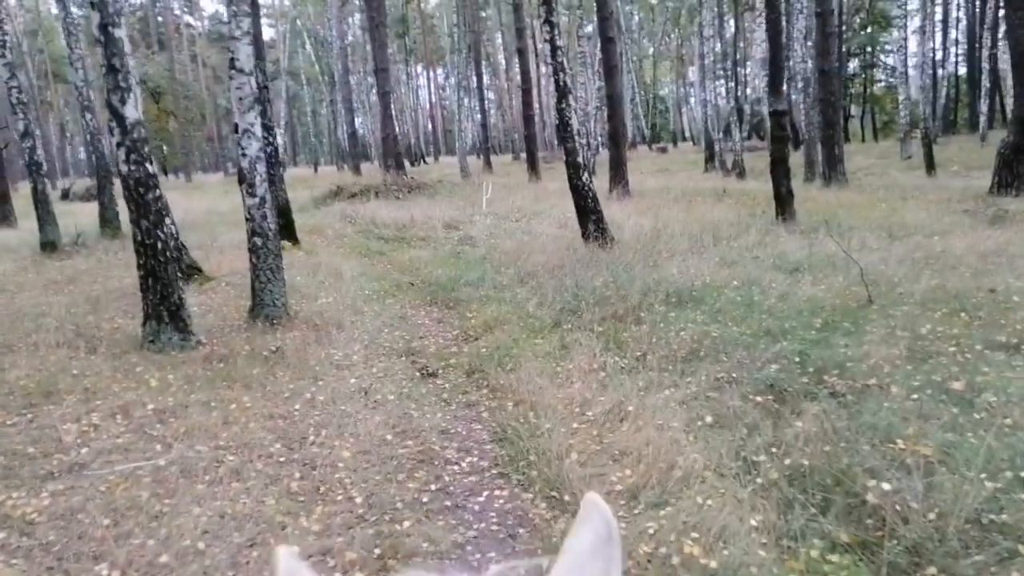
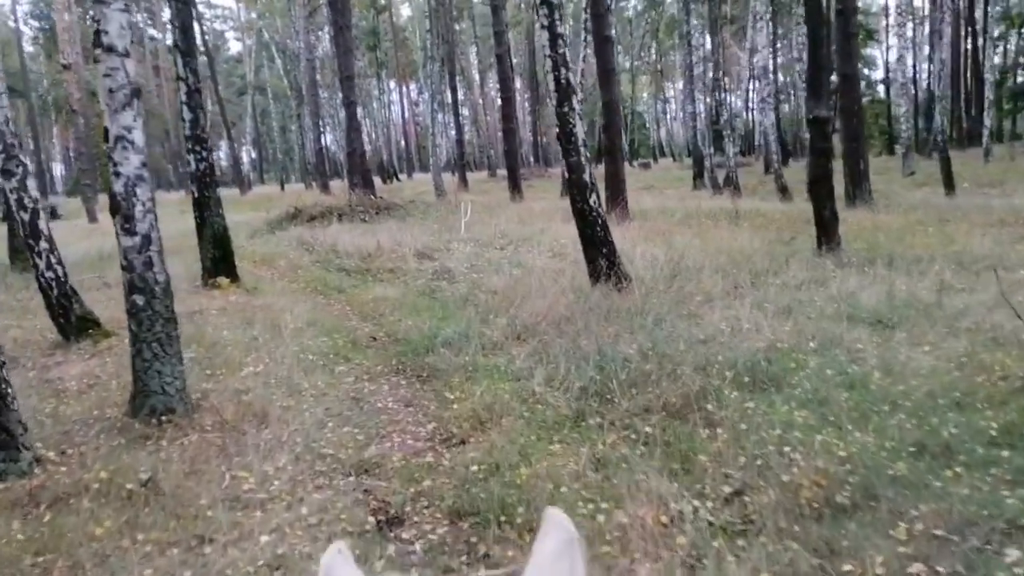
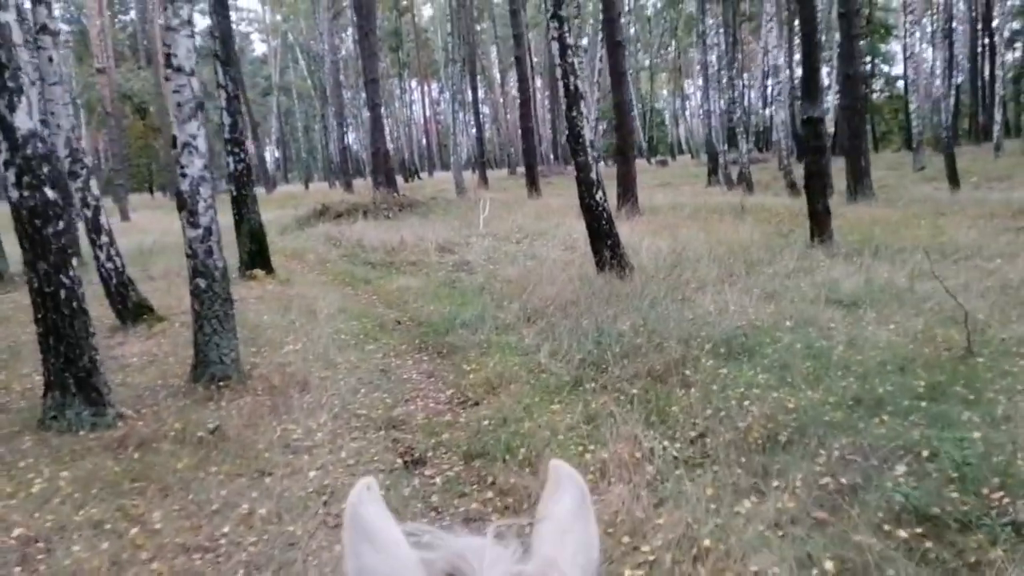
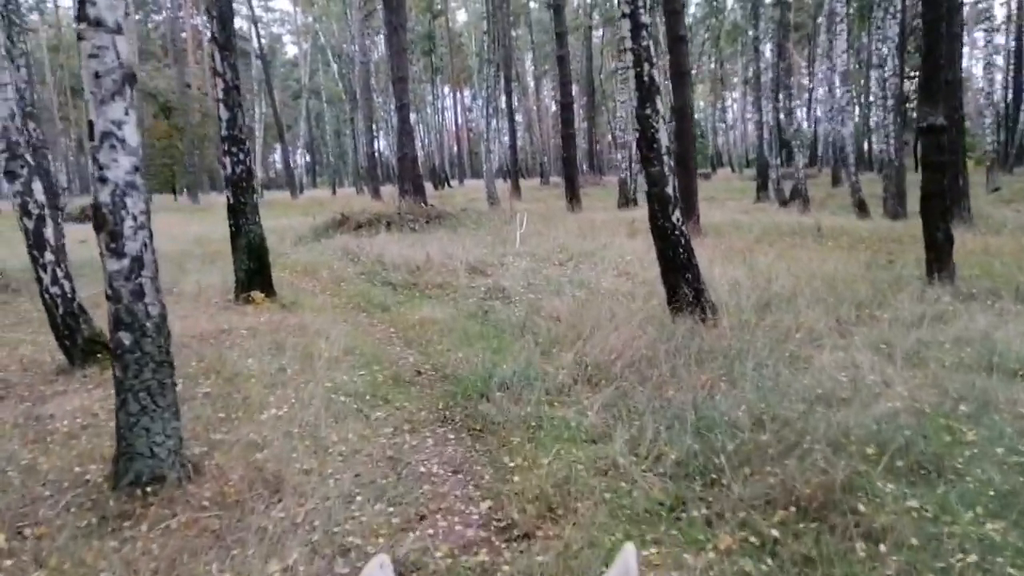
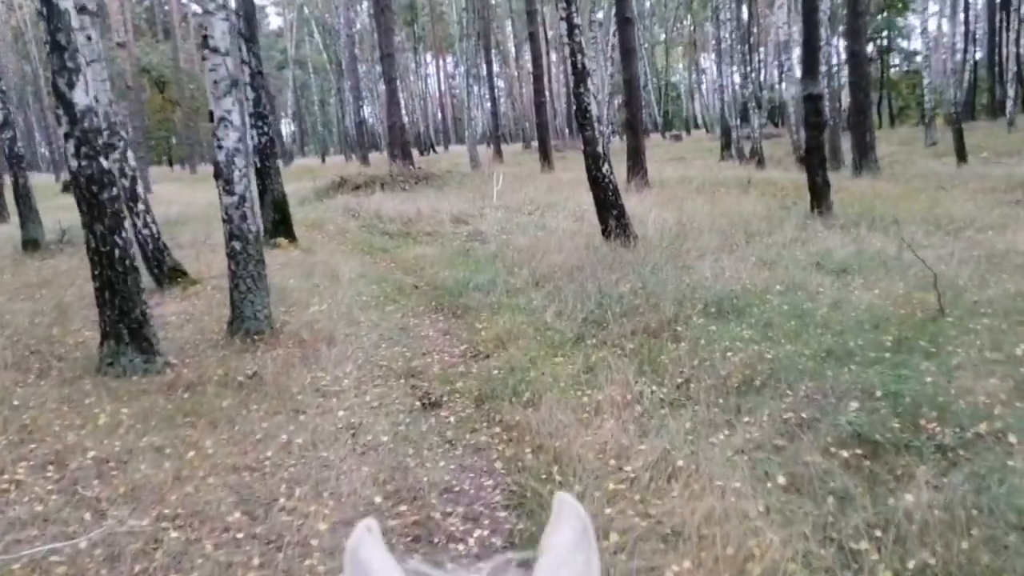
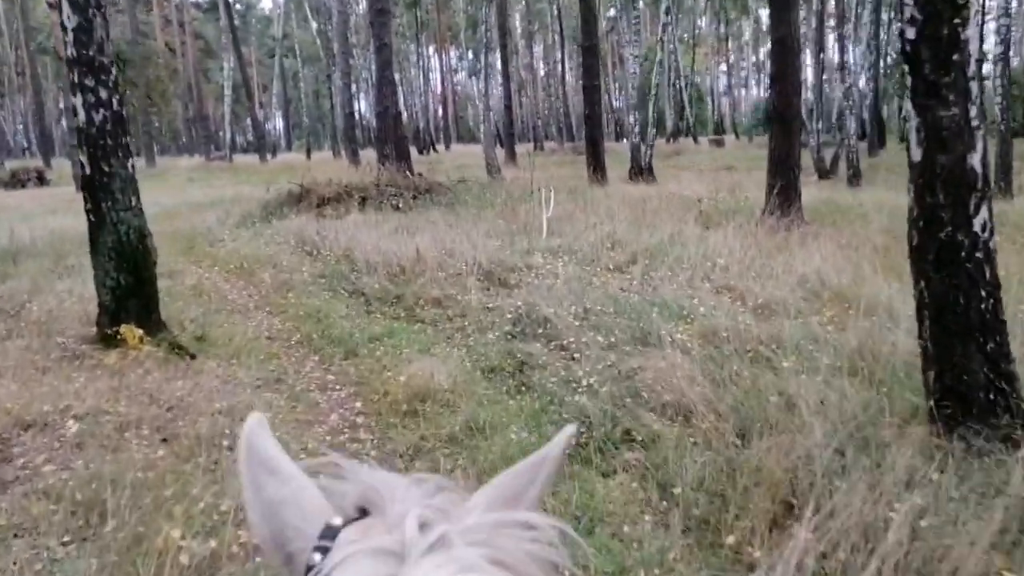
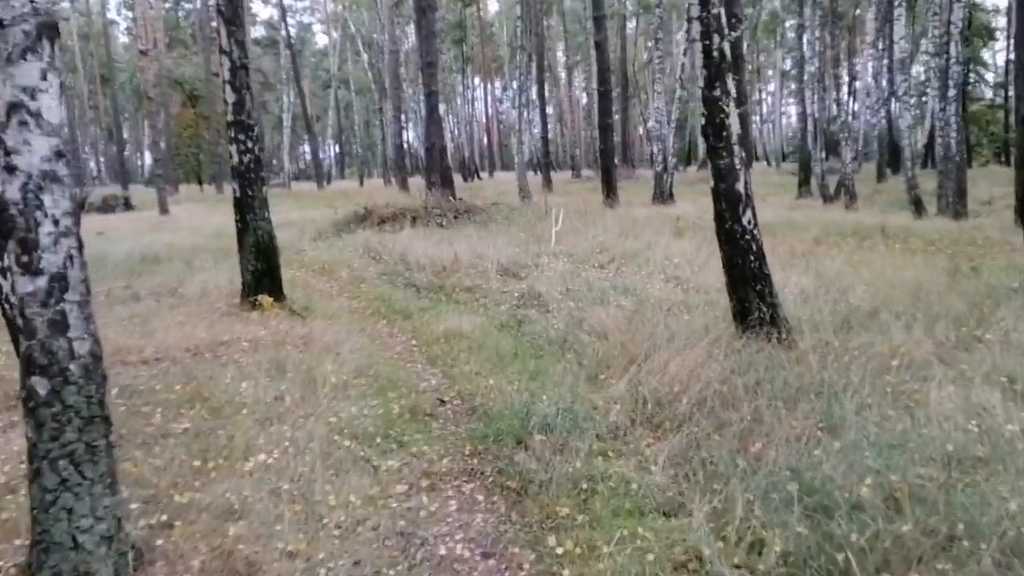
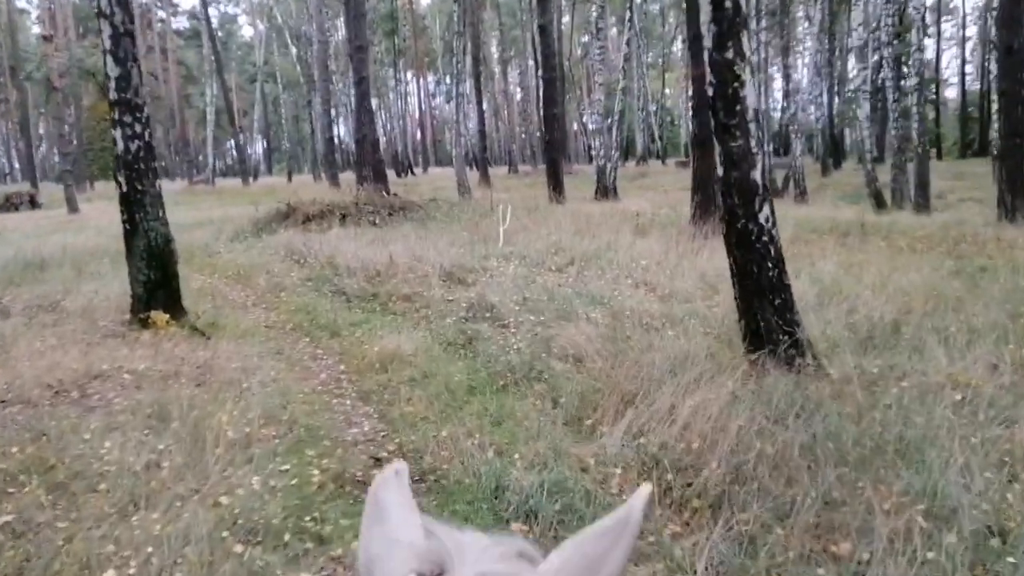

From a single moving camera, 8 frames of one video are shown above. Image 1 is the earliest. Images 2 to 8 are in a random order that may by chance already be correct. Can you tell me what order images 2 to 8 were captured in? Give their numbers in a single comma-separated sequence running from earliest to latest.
5, 3, 2, 4, 7, 8, 6
